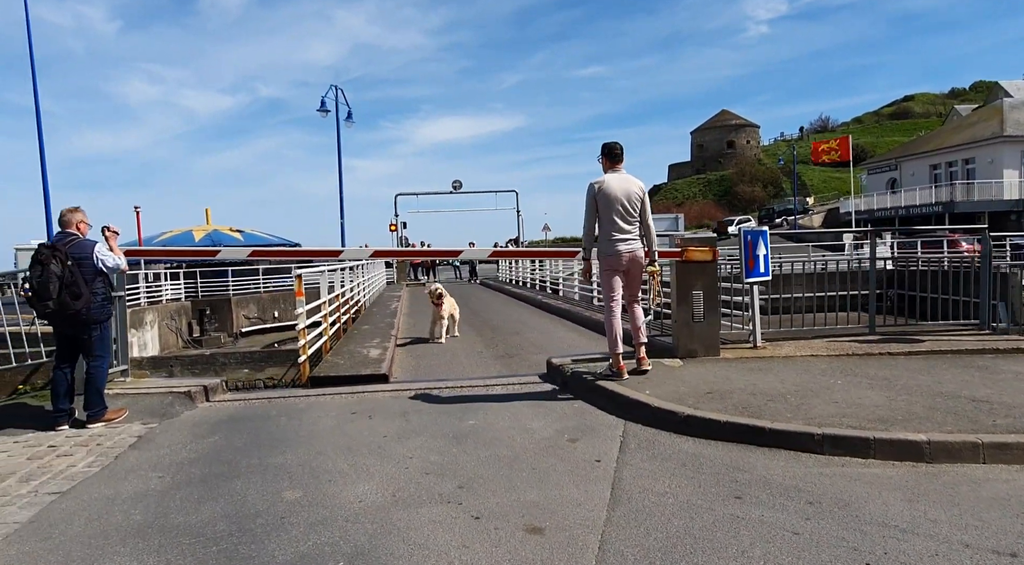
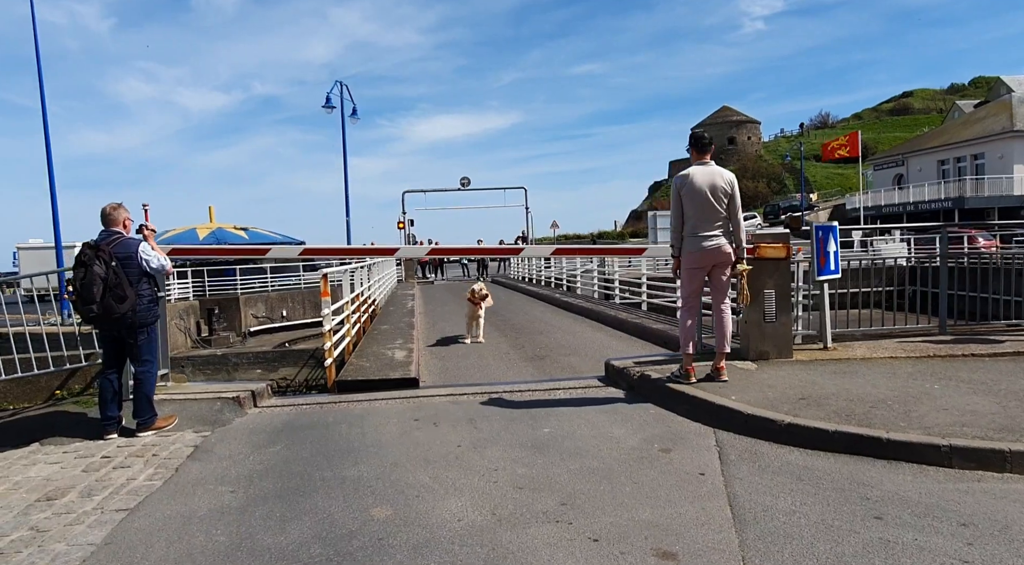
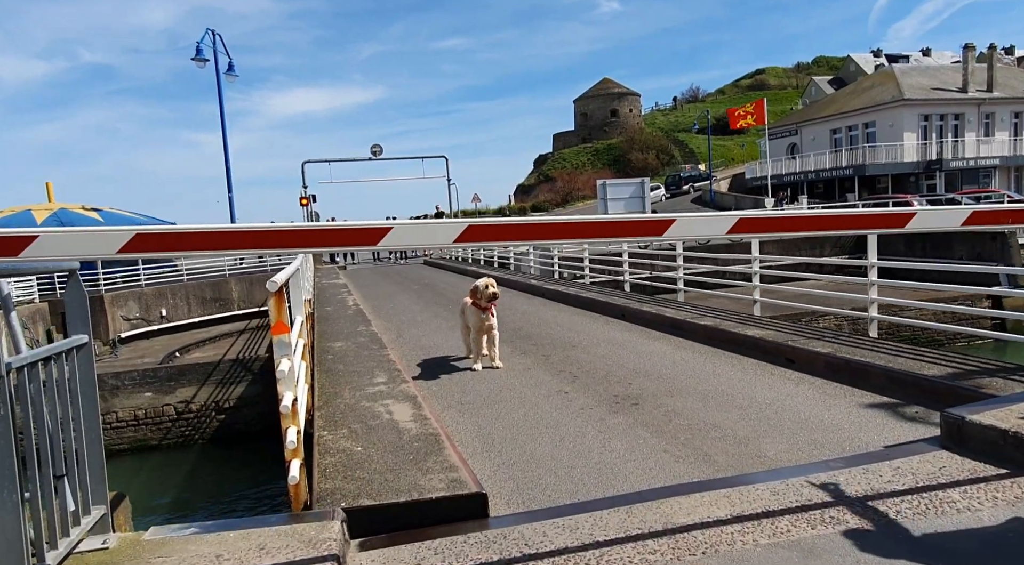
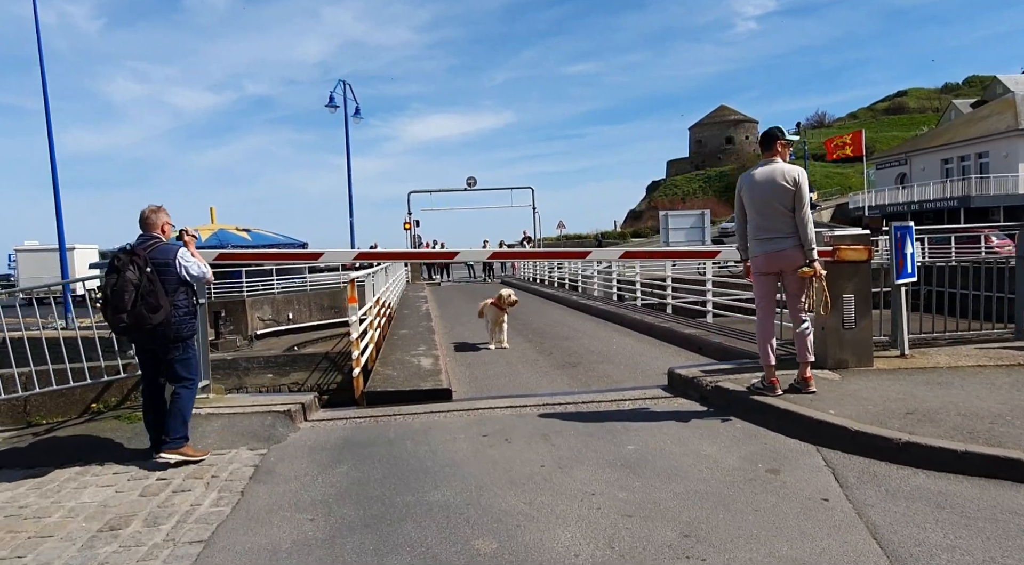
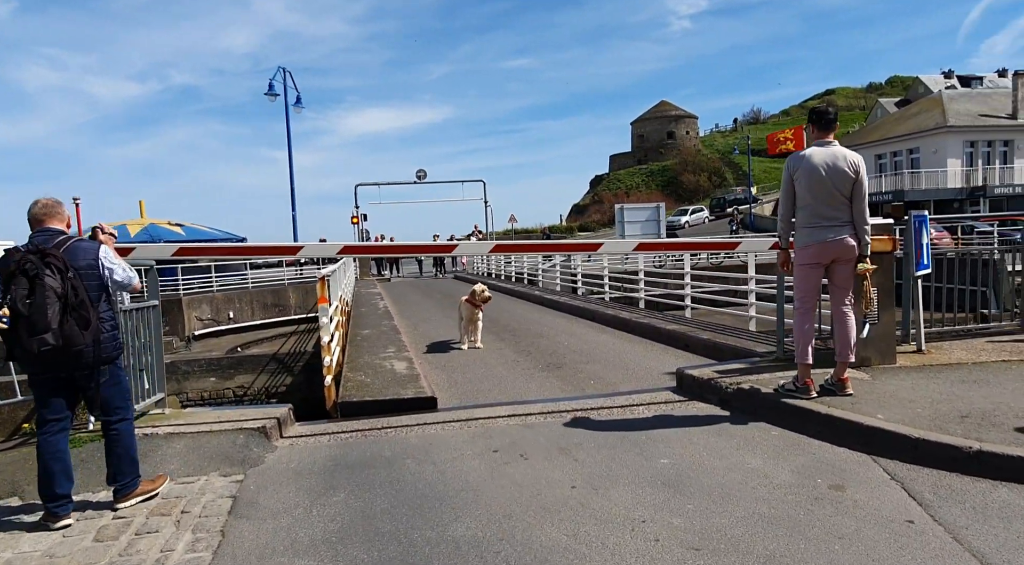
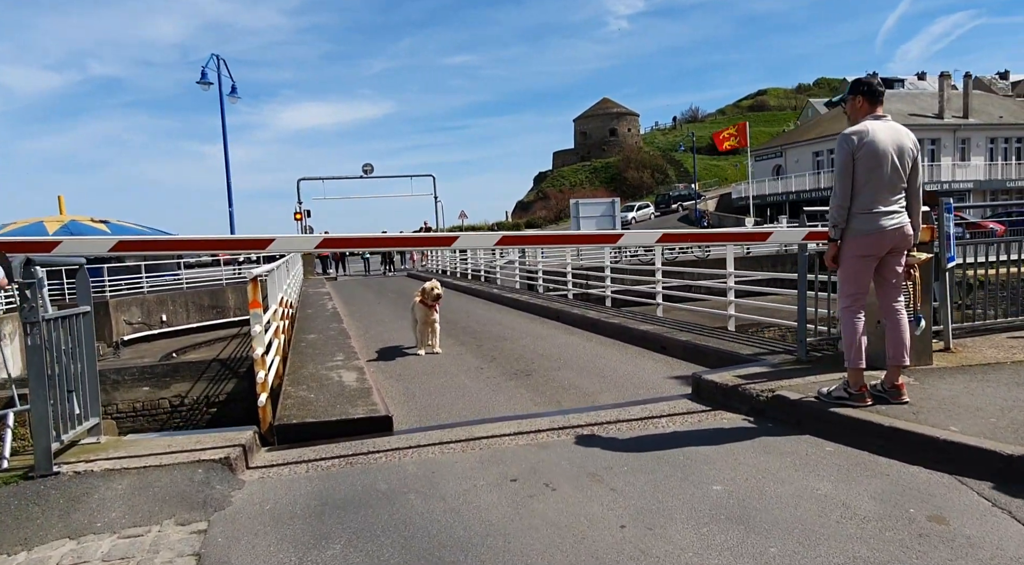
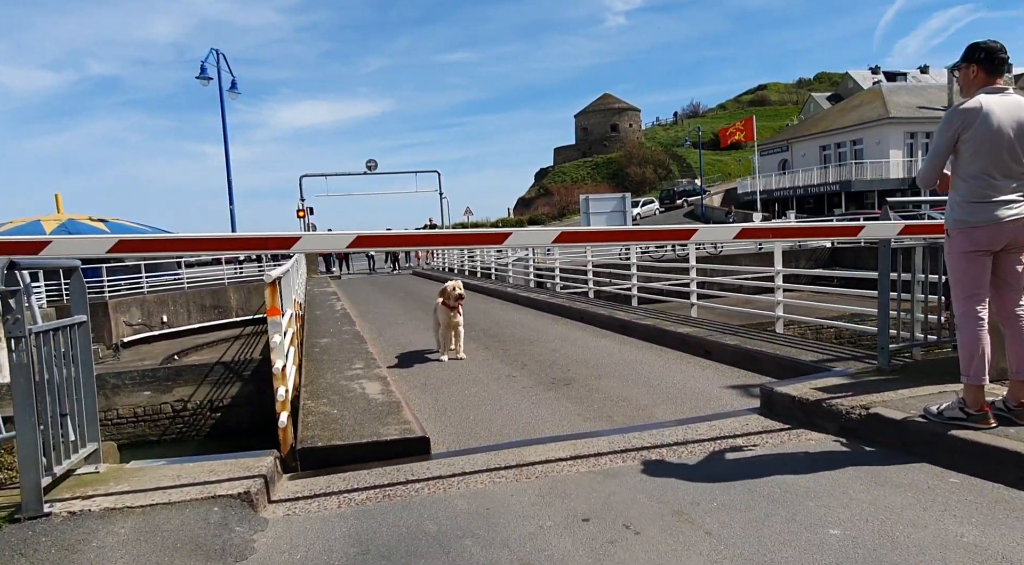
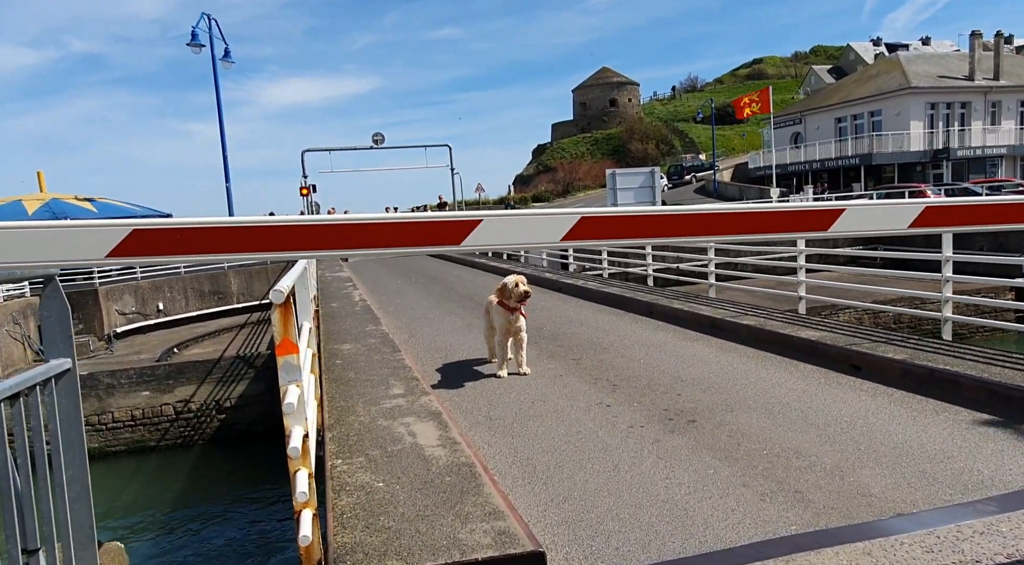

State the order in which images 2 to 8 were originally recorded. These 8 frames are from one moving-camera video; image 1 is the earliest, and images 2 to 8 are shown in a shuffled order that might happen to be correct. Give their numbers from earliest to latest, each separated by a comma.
2, 4, 5, 6, 7, 3, 8
